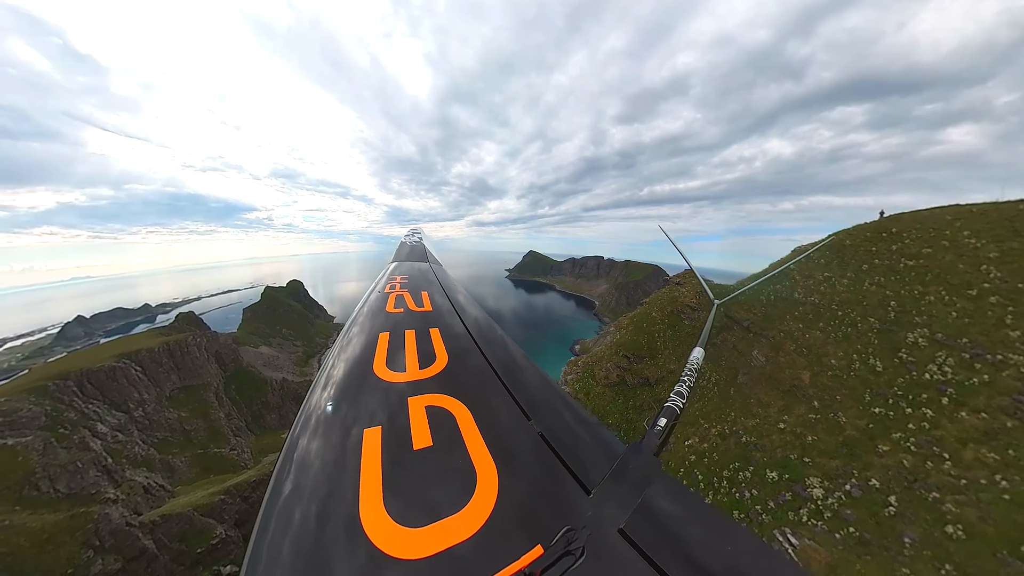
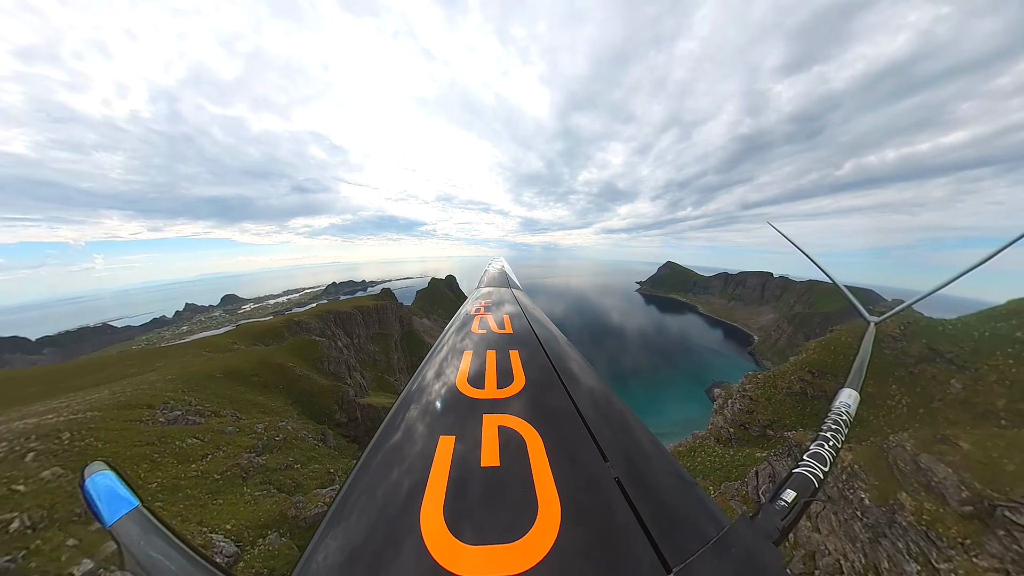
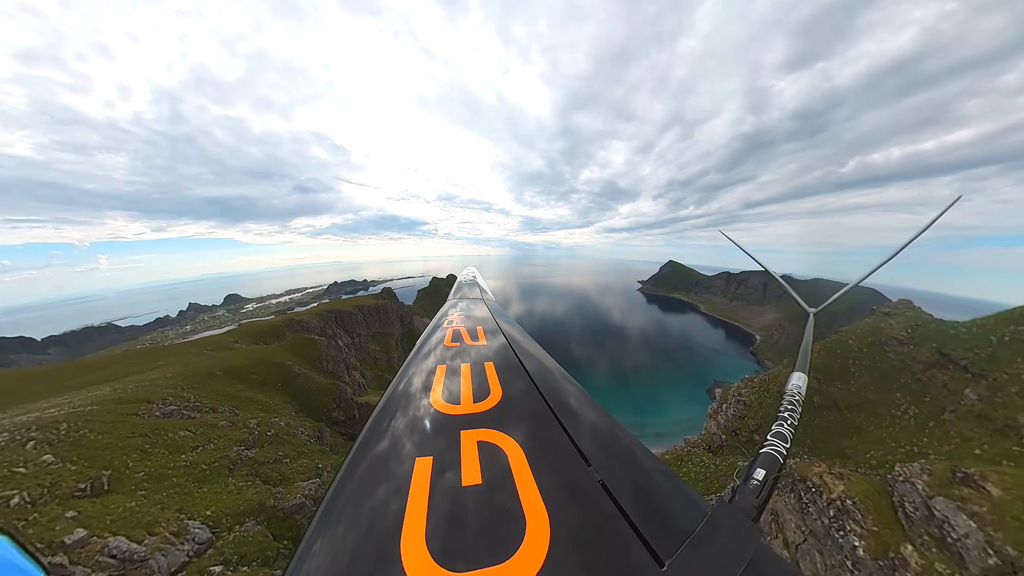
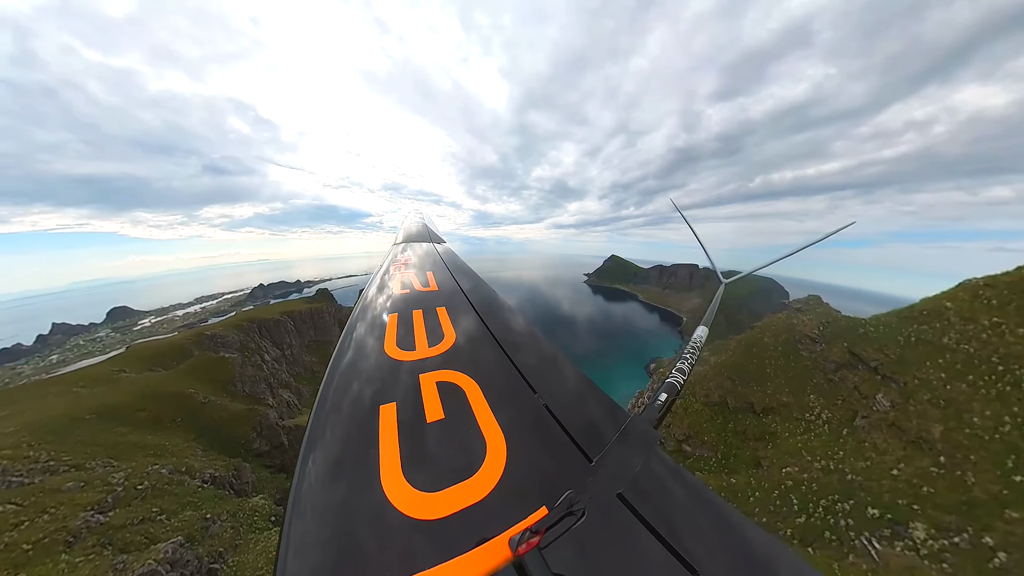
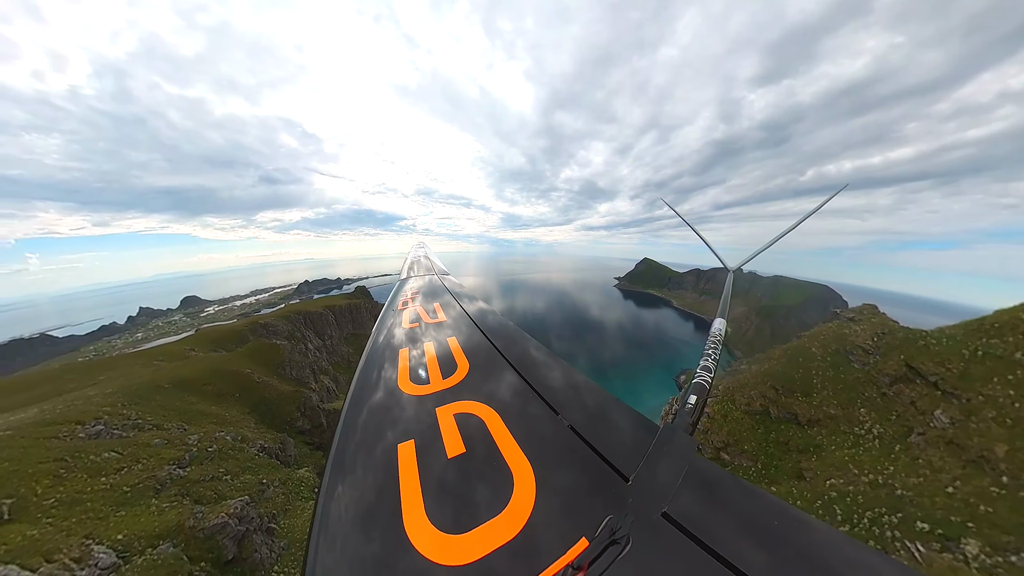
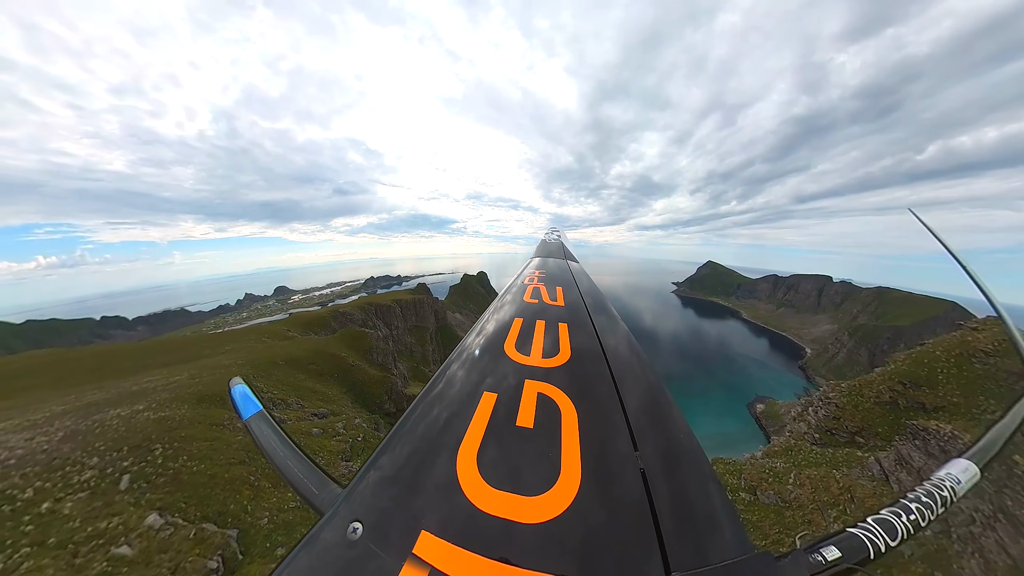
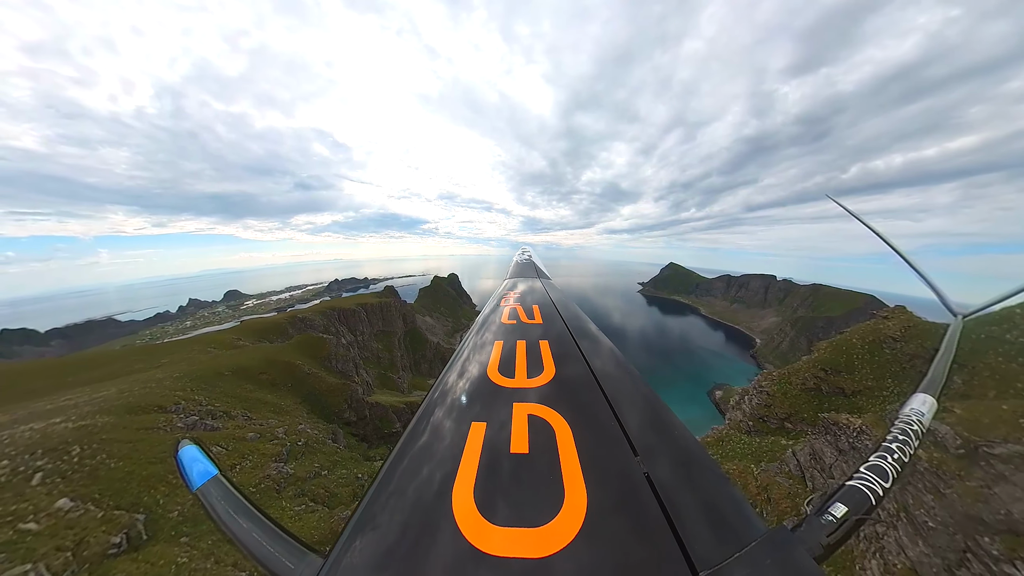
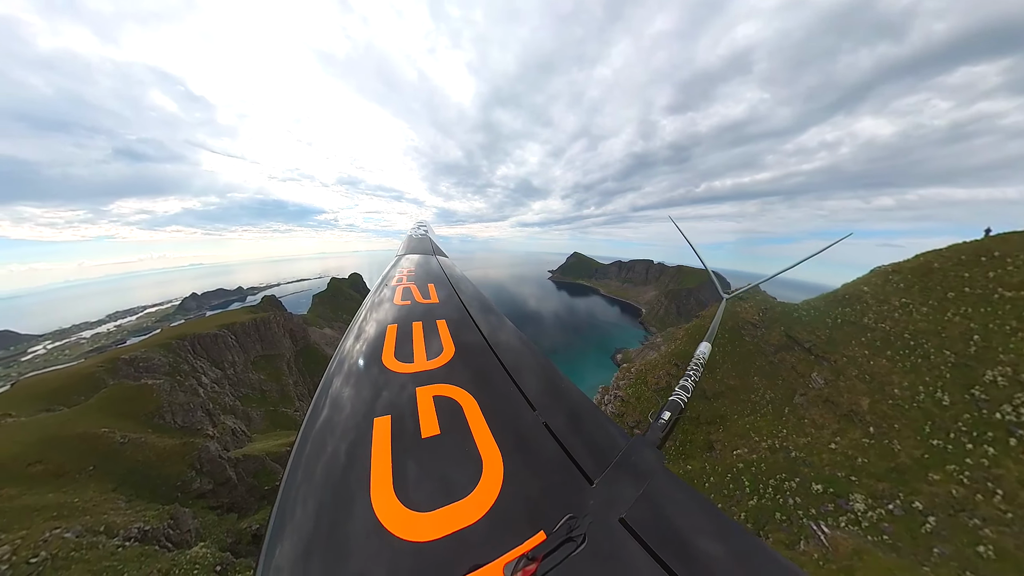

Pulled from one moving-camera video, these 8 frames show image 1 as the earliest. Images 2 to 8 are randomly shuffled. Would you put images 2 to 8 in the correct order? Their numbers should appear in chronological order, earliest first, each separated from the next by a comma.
8, 4, 5, 3, 2, 7, 6
